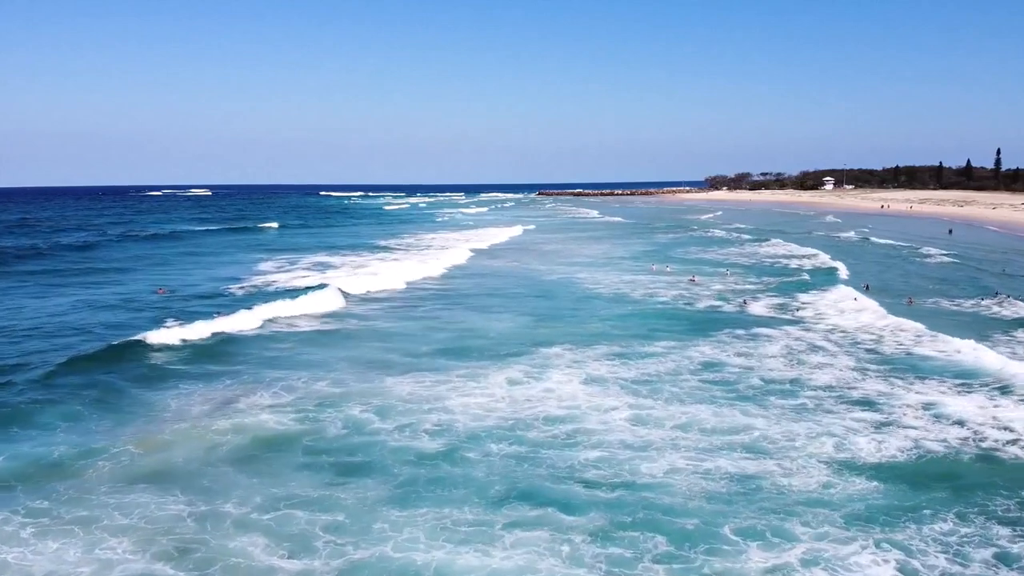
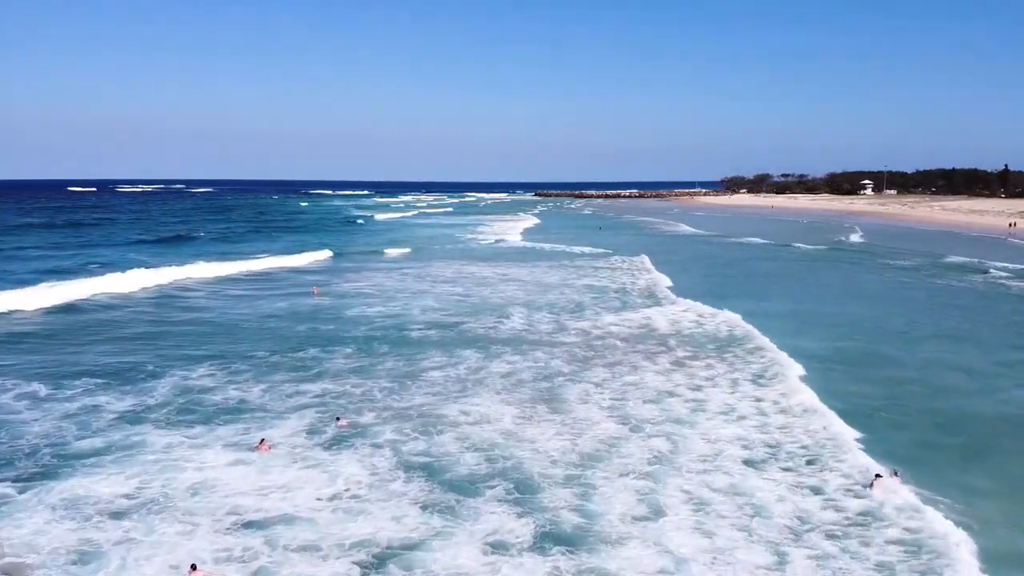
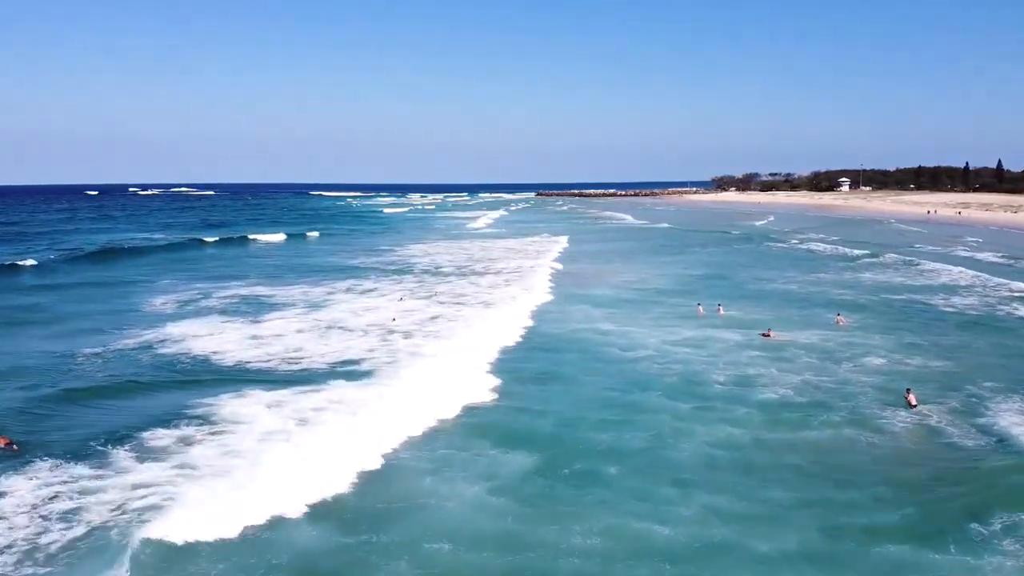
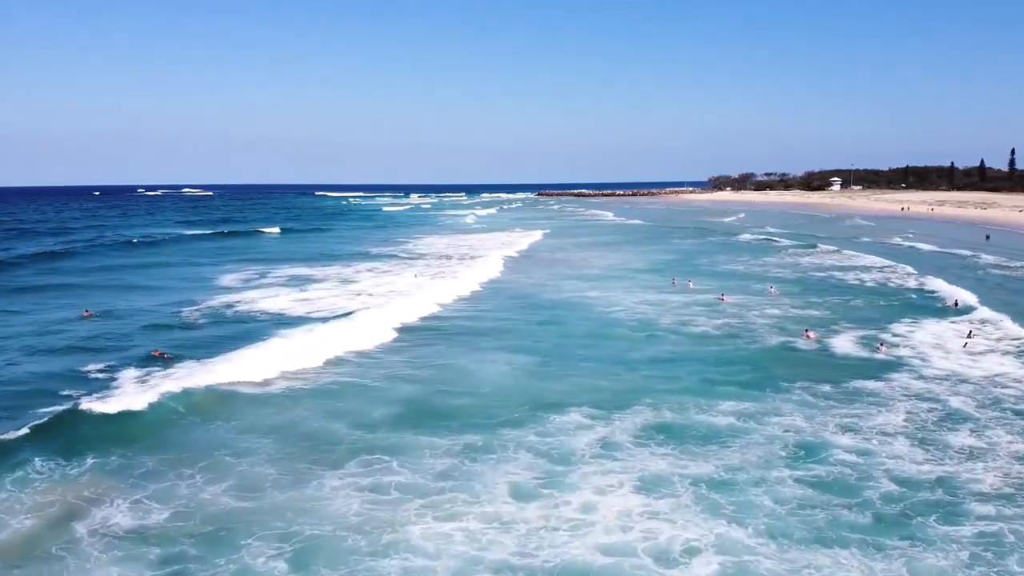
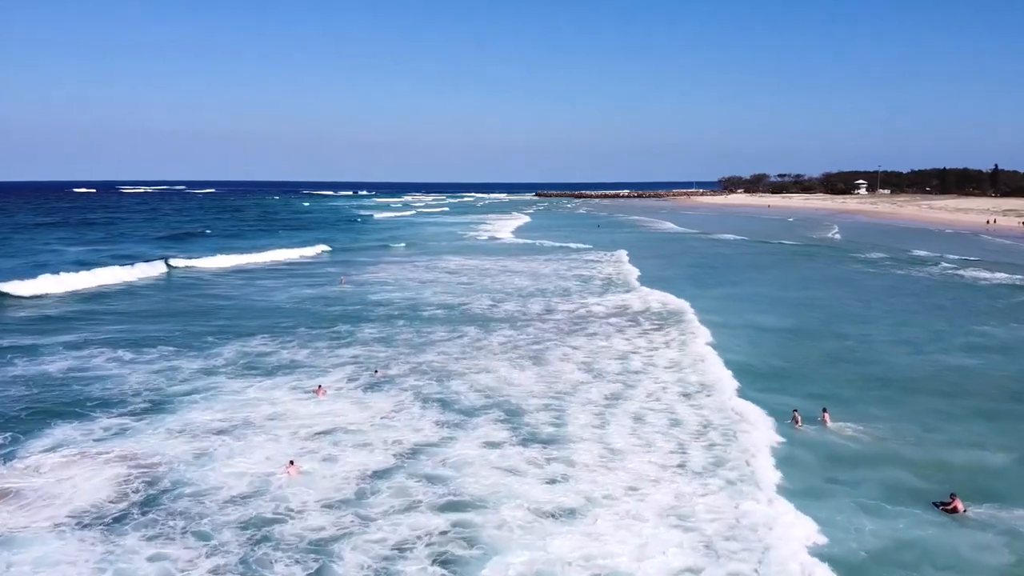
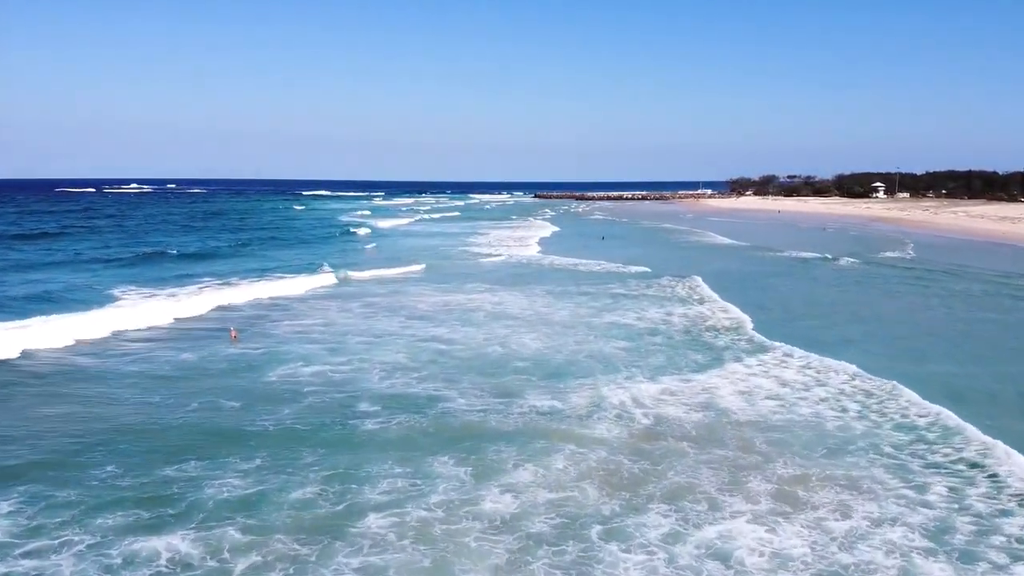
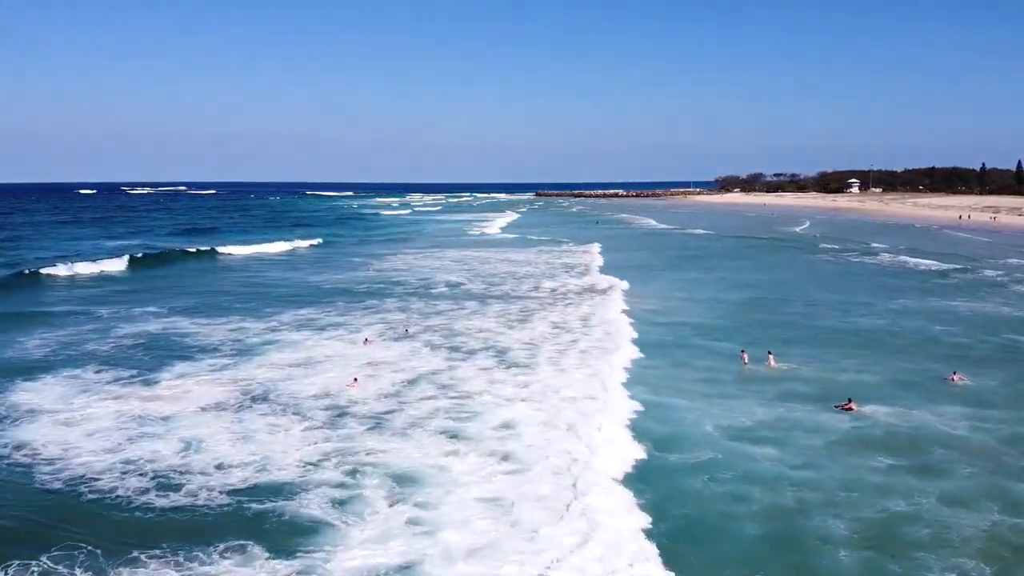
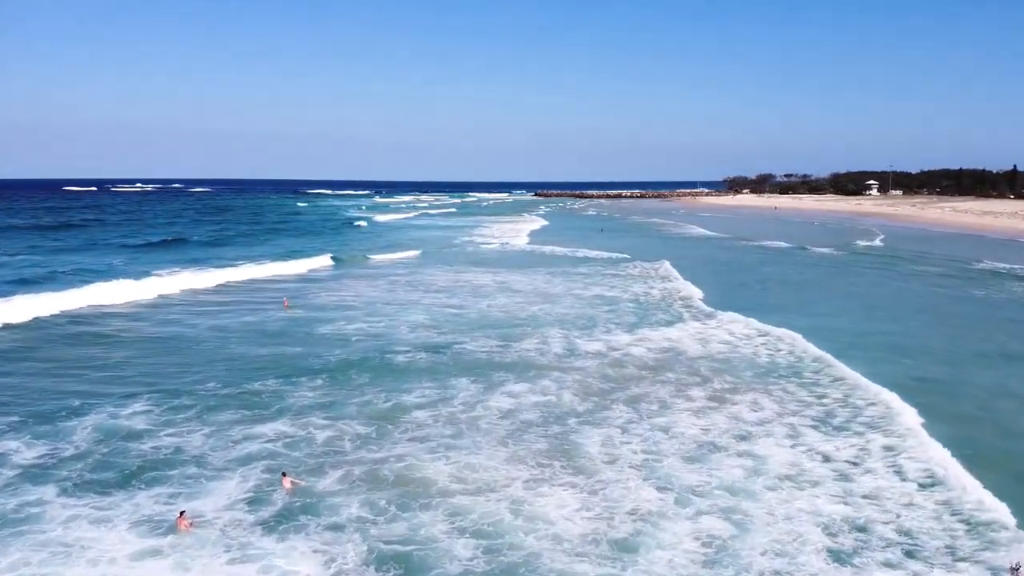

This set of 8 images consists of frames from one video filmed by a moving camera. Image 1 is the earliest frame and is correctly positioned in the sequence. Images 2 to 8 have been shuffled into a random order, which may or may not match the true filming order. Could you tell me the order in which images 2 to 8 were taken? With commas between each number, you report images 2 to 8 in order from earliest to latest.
4, 3, 7, 5, 2, 8, 6
